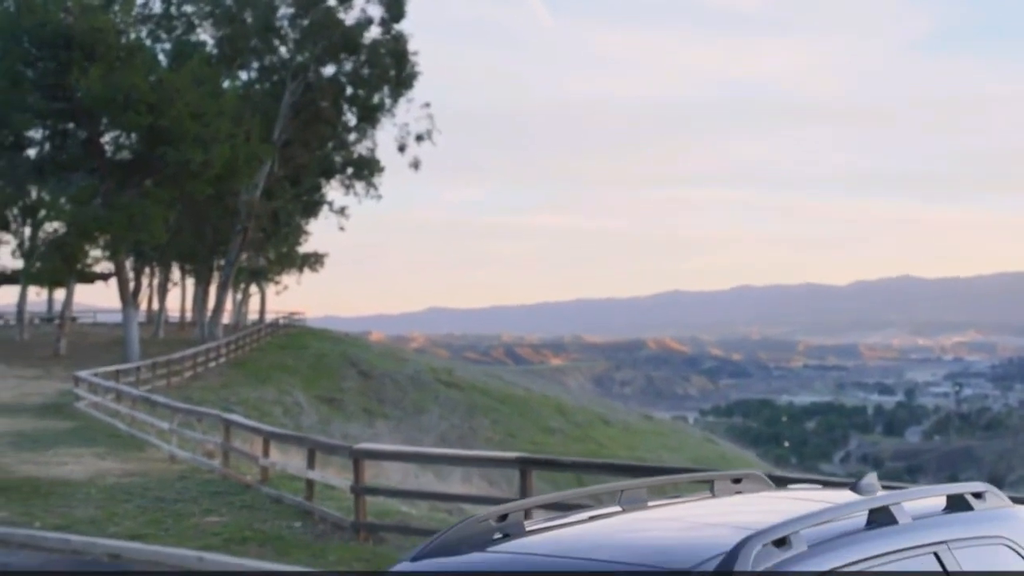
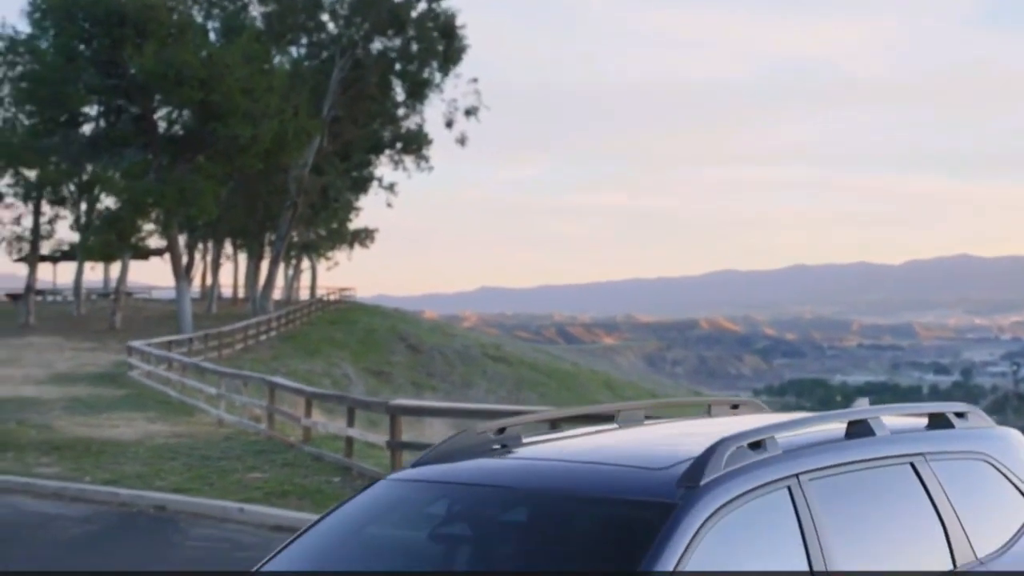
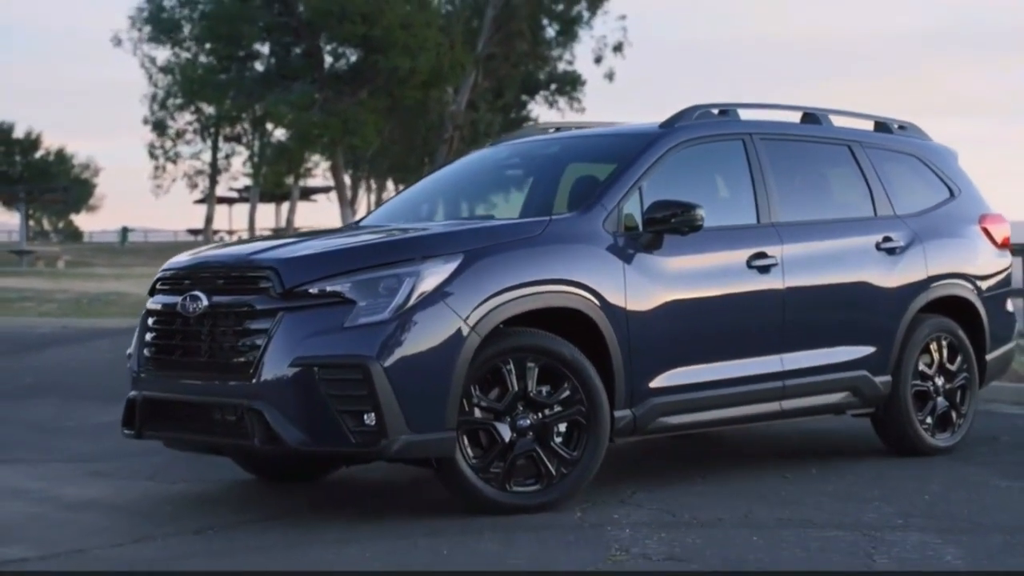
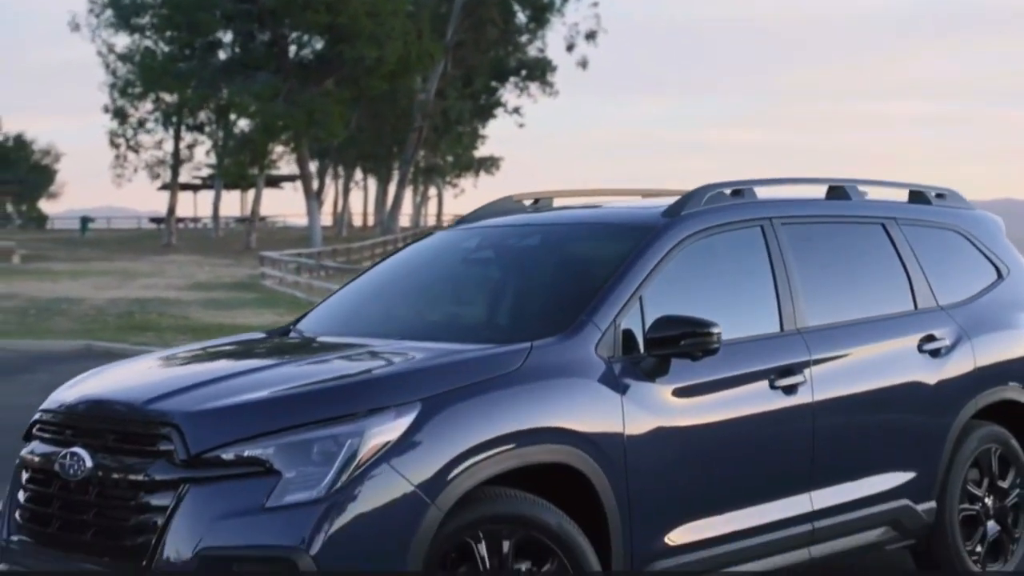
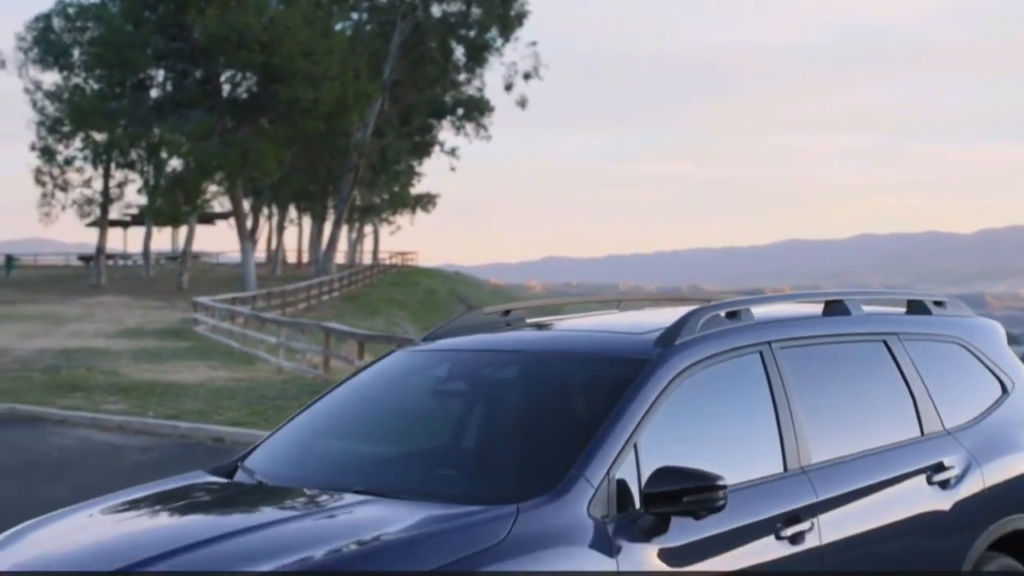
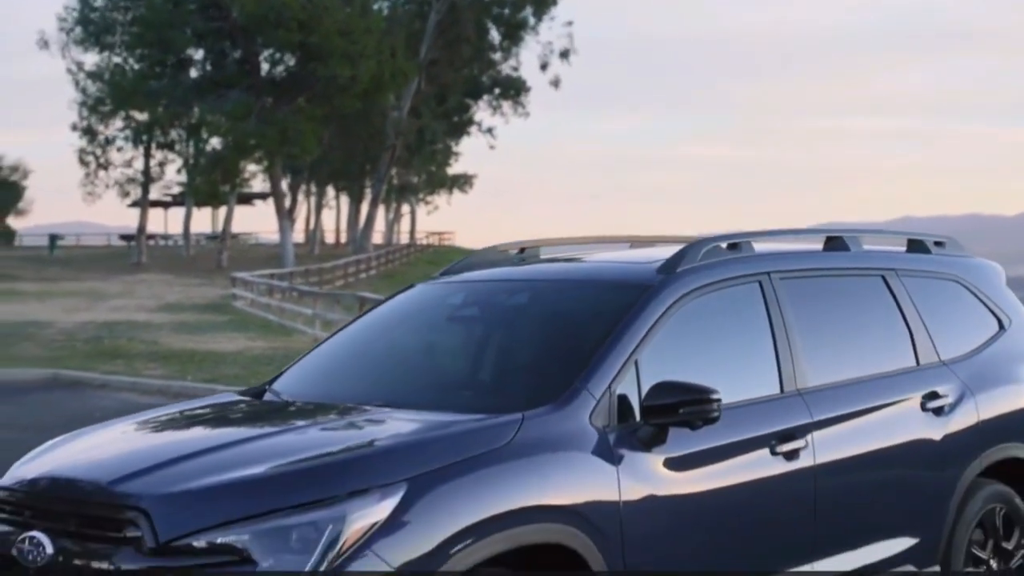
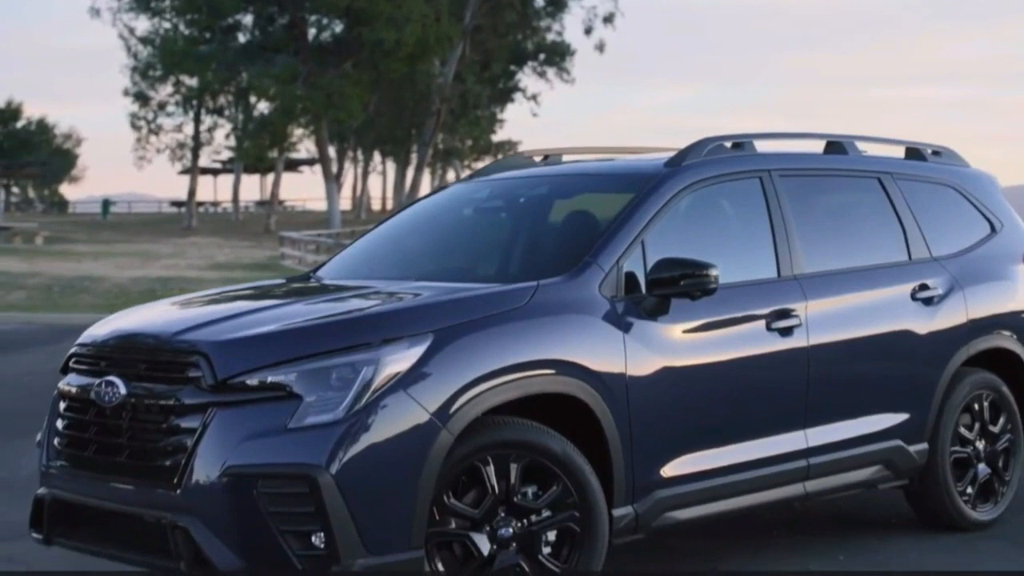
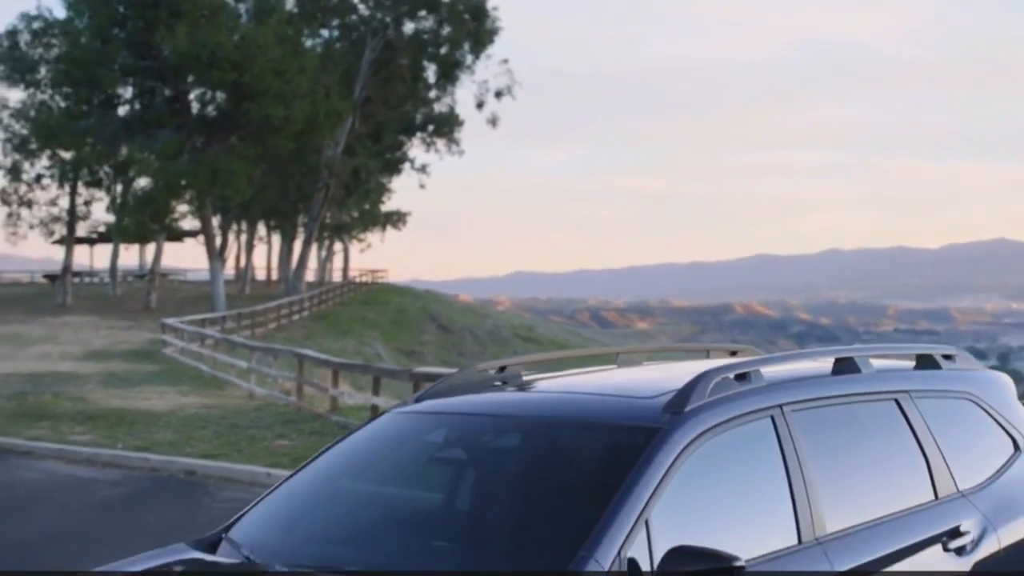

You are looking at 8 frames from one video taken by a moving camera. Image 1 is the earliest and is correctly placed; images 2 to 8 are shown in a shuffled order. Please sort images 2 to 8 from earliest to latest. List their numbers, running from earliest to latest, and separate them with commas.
2, 8, 5, 6, 4, 7, 3
